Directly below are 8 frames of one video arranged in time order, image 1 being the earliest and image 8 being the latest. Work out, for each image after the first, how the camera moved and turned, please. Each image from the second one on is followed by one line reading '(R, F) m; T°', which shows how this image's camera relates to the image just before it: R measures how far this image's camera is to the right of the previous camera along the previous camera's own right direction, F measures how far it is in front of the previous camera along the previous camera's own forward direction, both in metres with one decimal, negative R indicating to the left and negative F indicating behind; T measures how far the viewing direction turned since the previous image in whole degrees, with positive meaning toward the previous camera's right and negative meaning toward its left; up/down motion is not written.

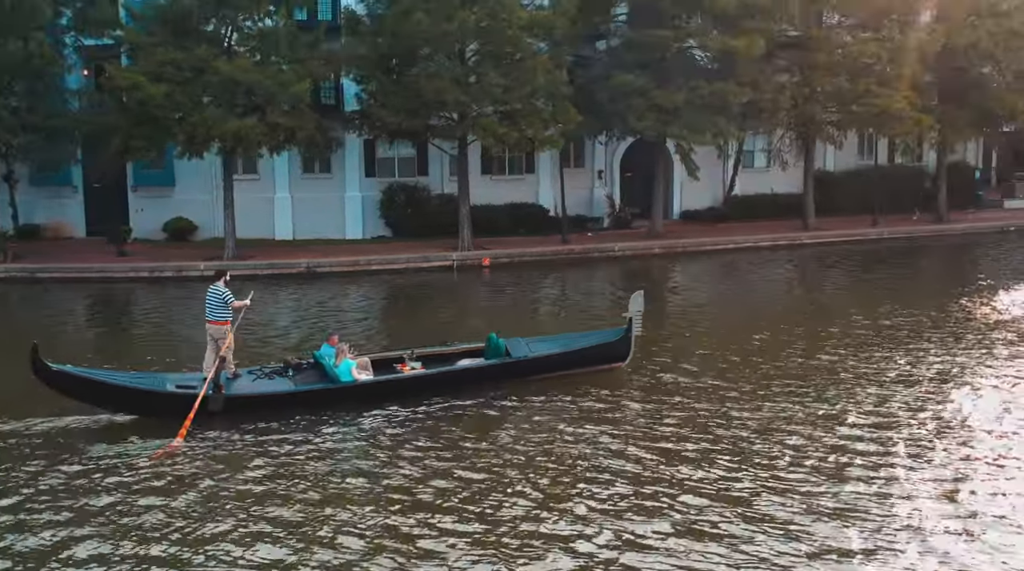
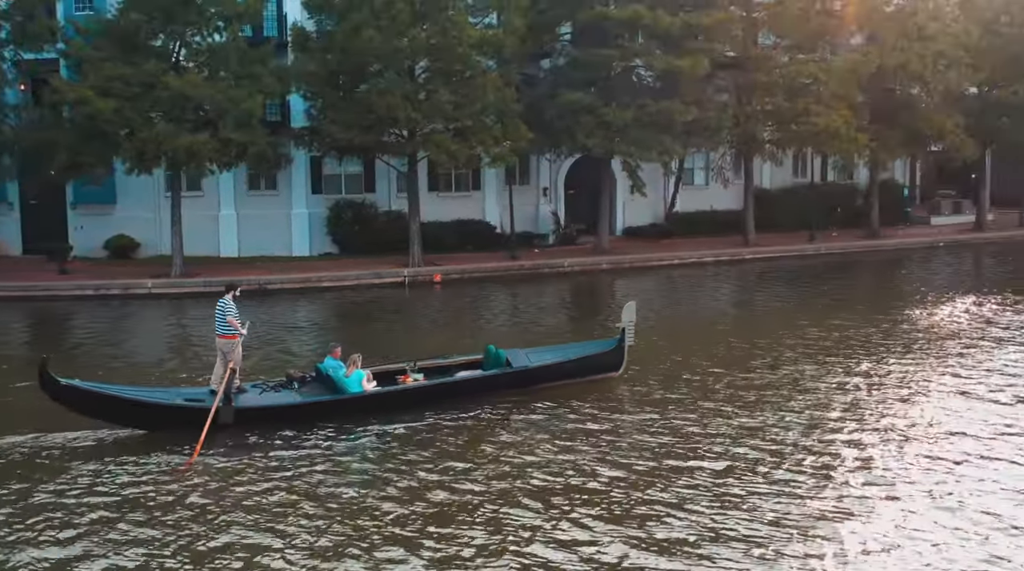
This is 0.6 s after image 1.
(-0.5, -0.1) m; +4°
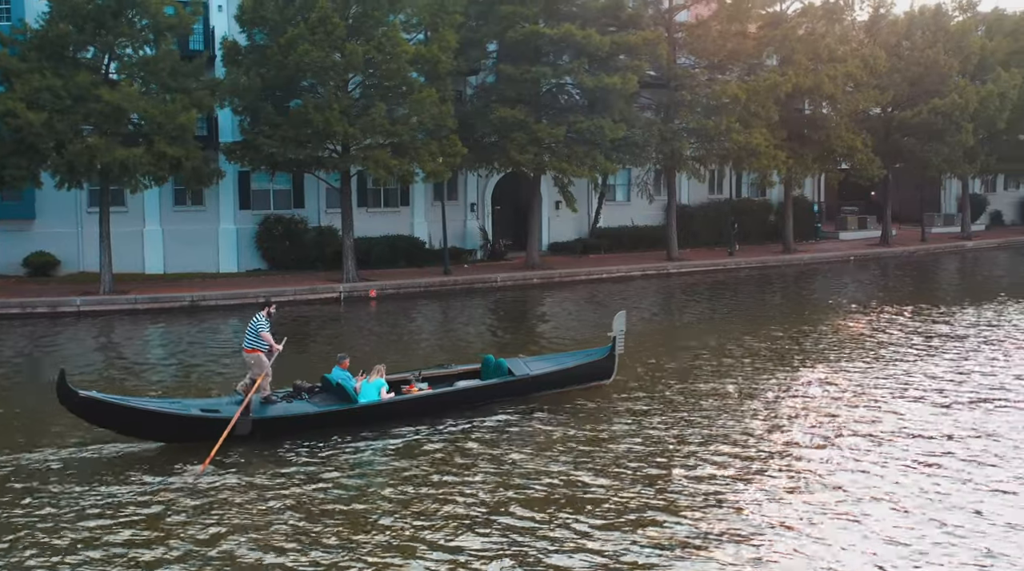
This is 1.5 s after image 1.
(-0.7, -0.1) m; +5°
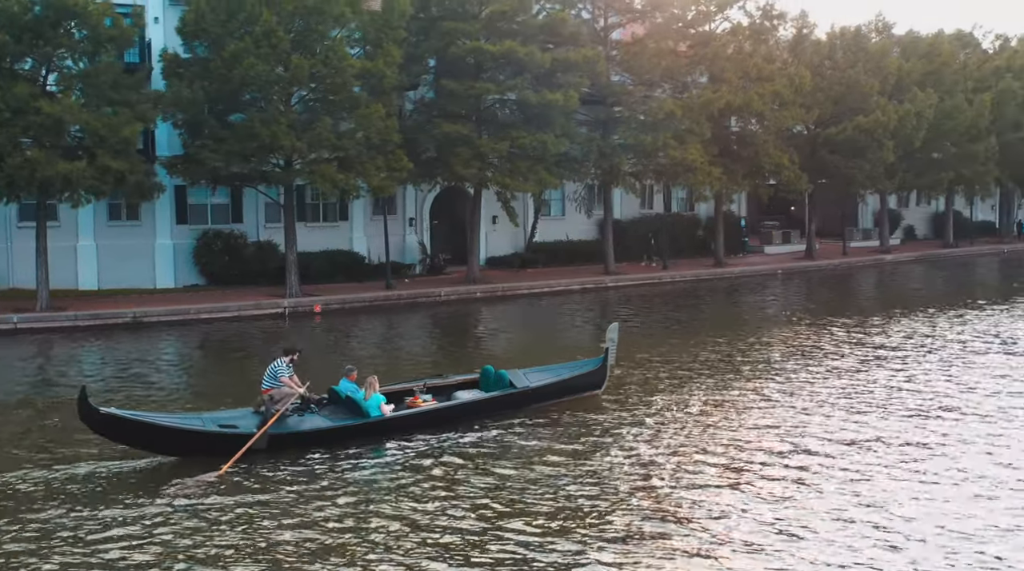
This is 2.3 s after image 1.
(-0.6, -0.1) m; +4°
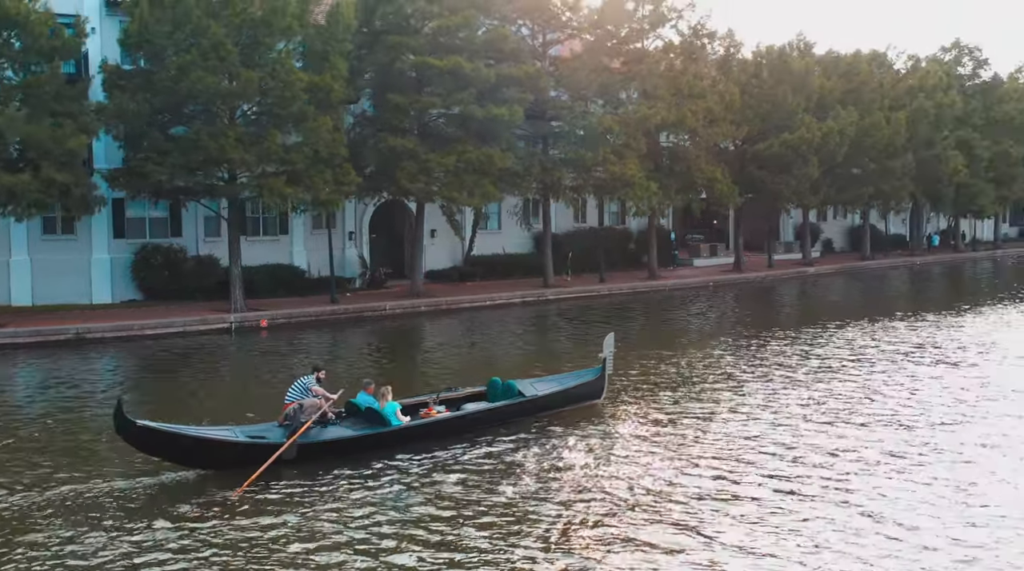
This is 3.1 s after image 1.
(-0.7, -0.2) m; +4°
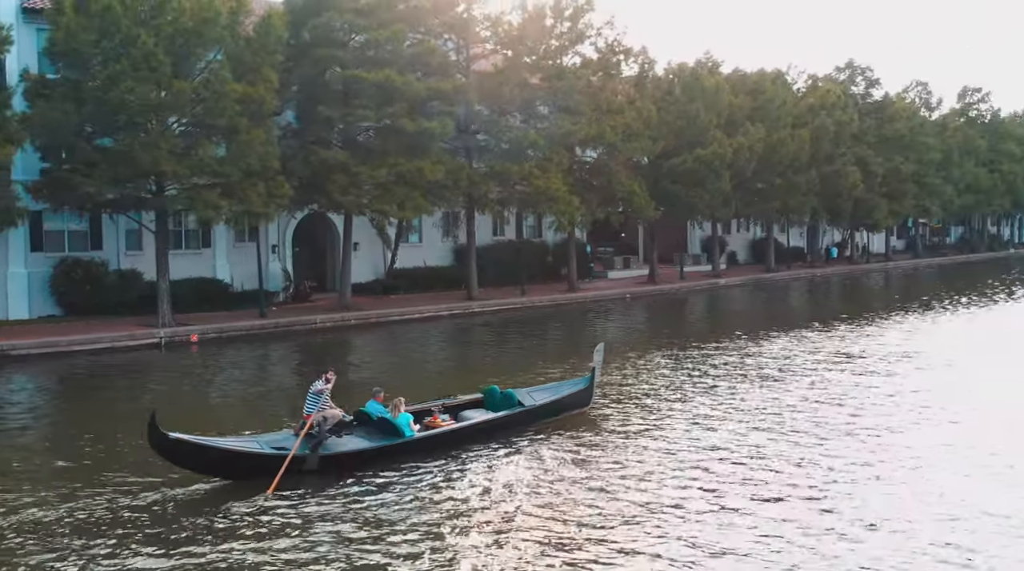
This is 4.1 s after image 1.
(-0.8, -0.2) m; +5°
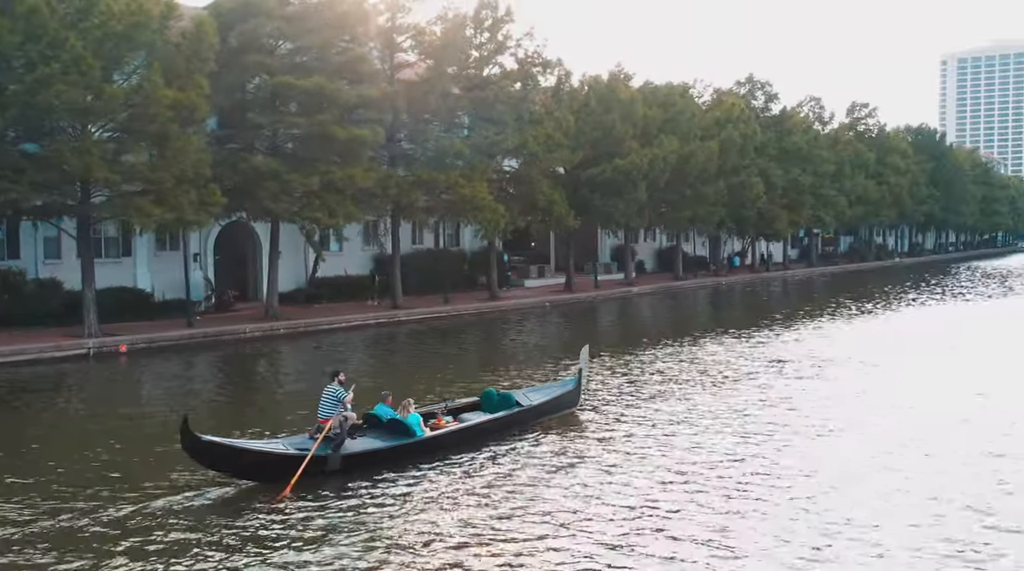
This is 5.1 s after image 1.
(-0.9, -0.3) m; +5°
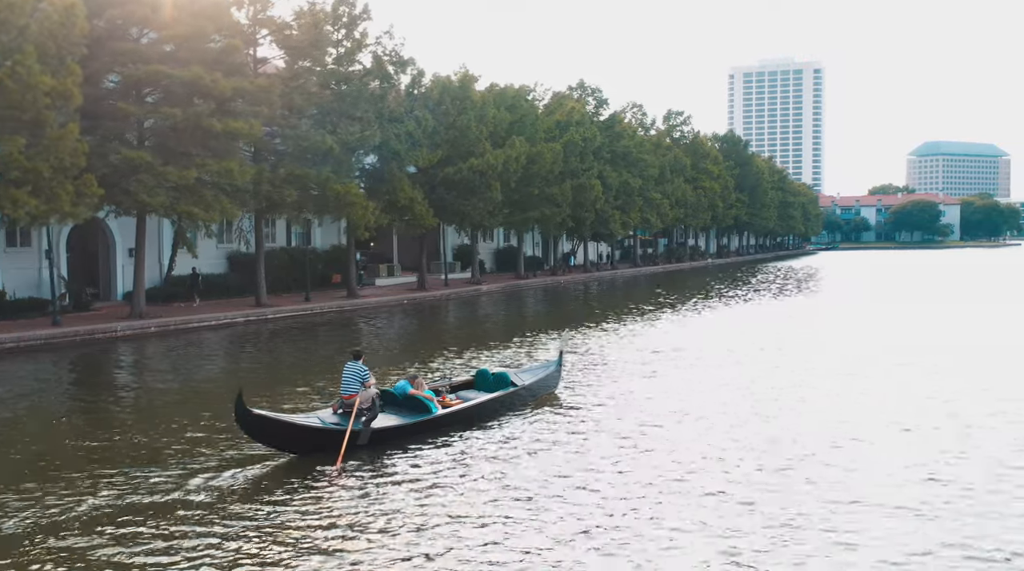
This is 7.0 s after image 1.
(-1.7, -0.5) m; +10°
